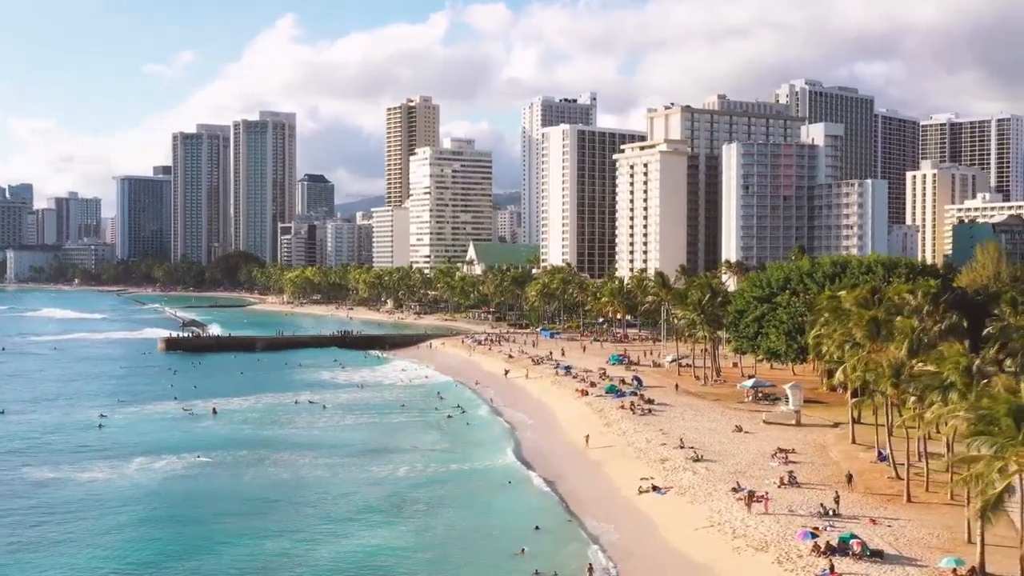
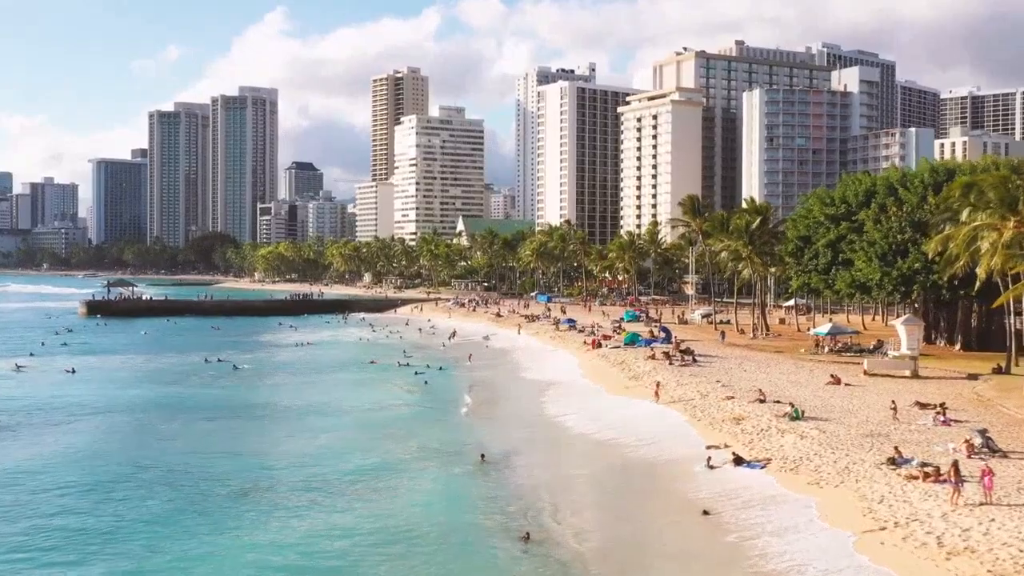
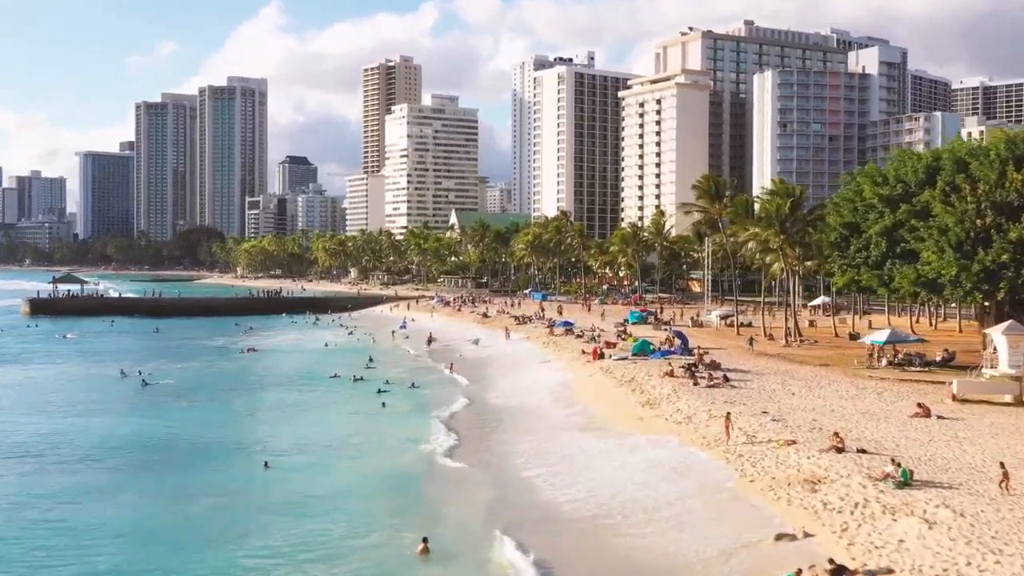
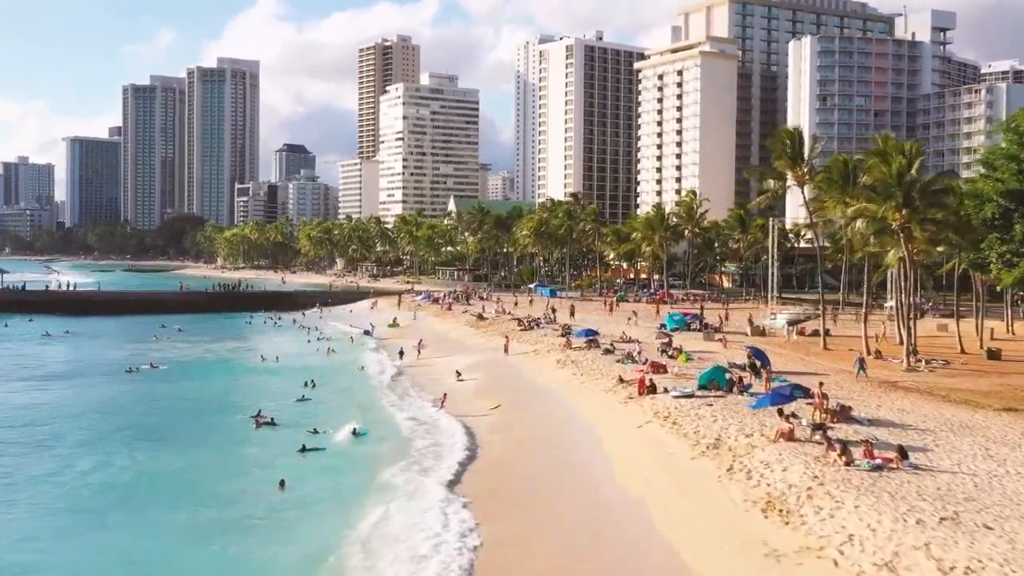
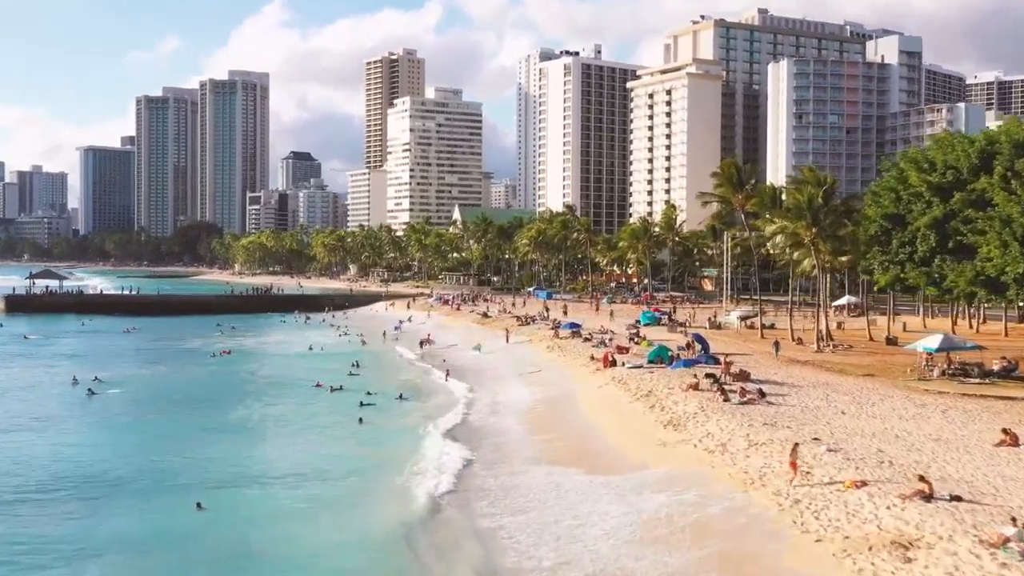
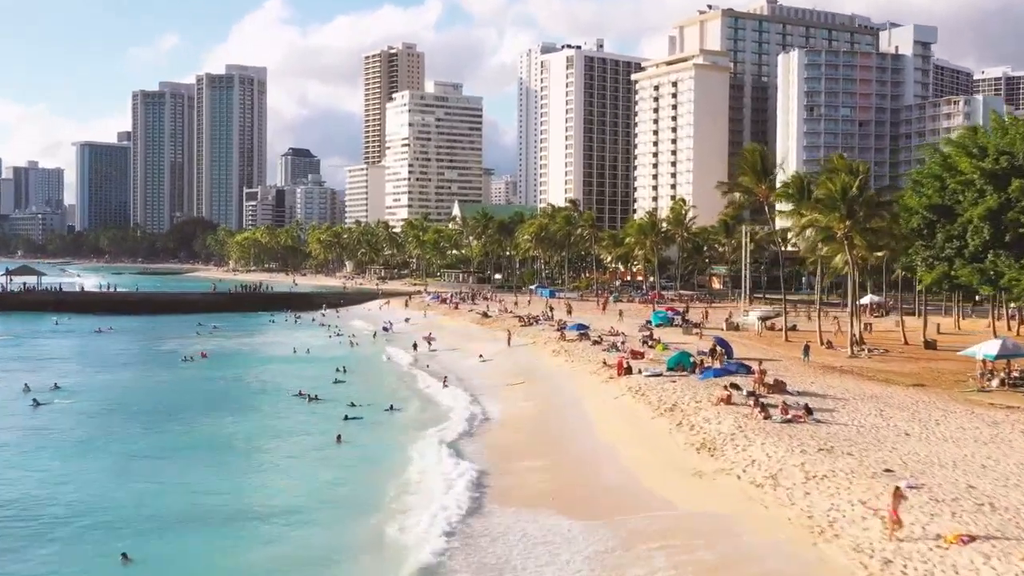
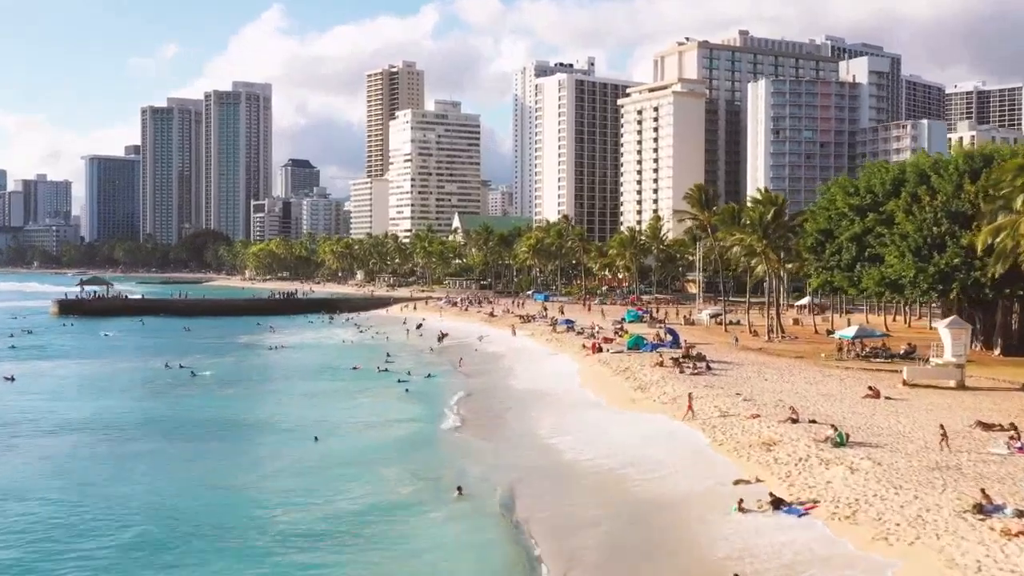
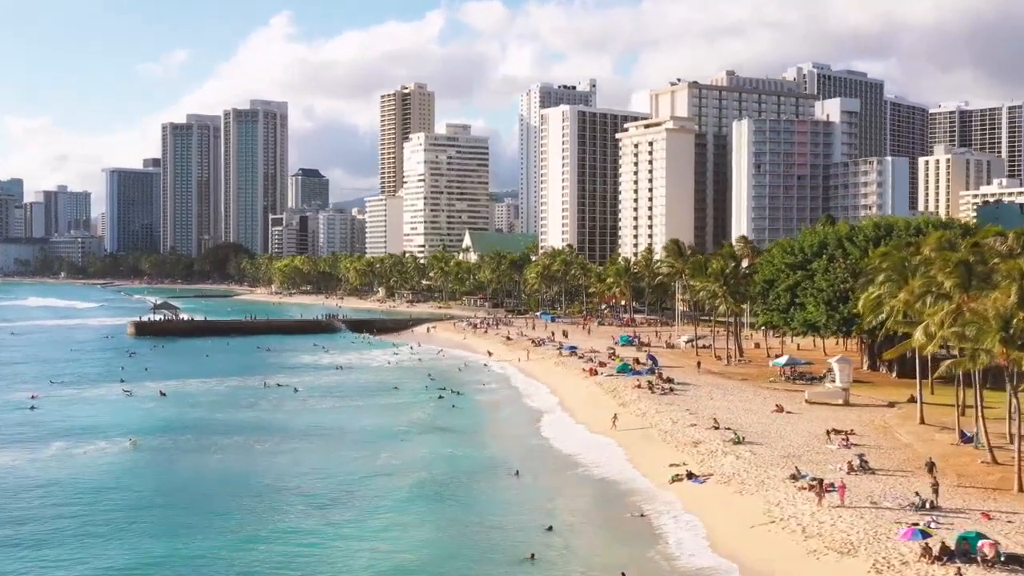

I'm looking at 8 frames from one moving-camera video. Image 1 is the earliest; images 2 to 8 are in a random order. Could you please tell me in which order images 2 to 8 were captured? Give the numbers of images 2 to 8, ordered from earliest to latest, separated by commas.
8, 2, 7, 3, 5, 6, 4
